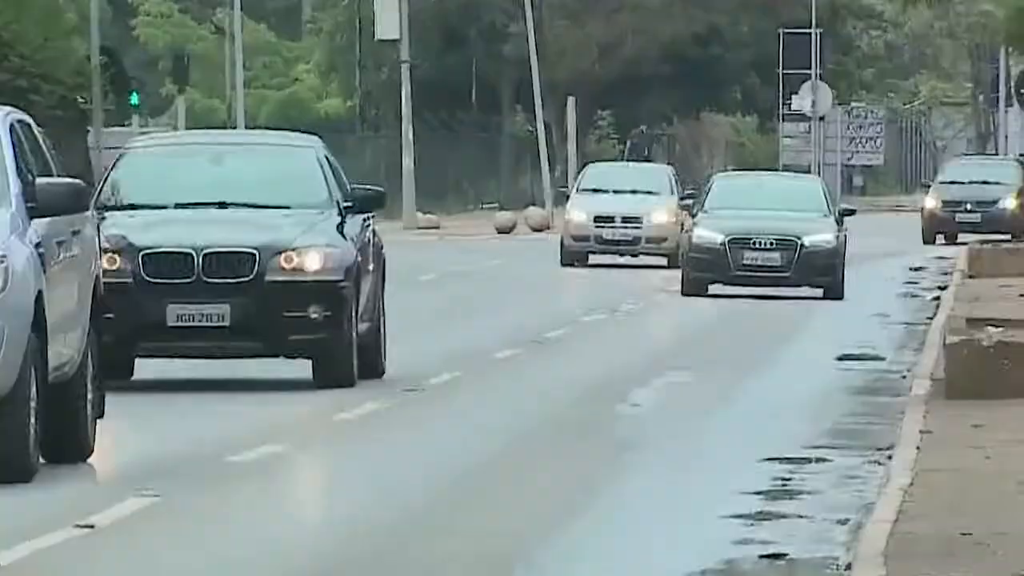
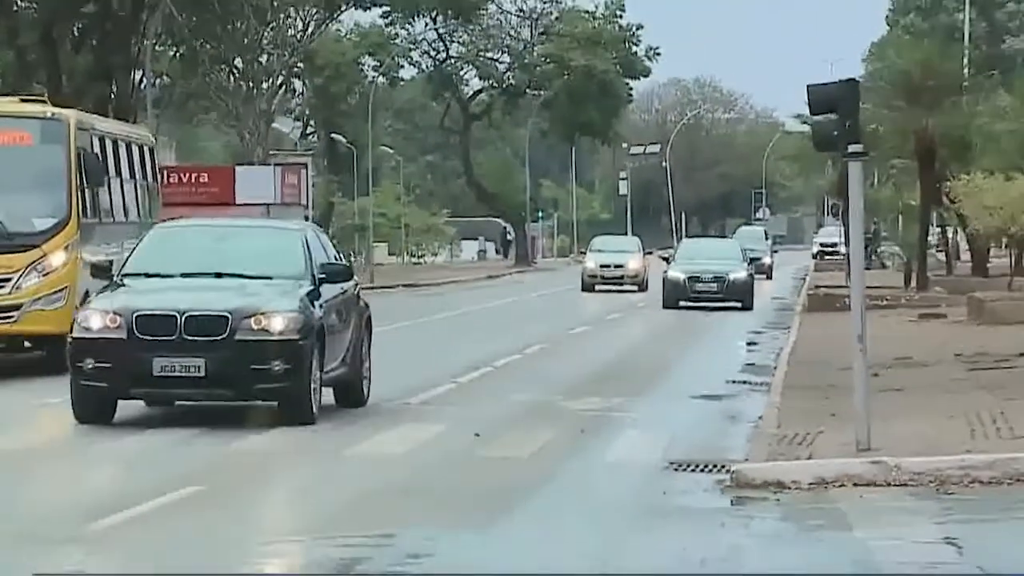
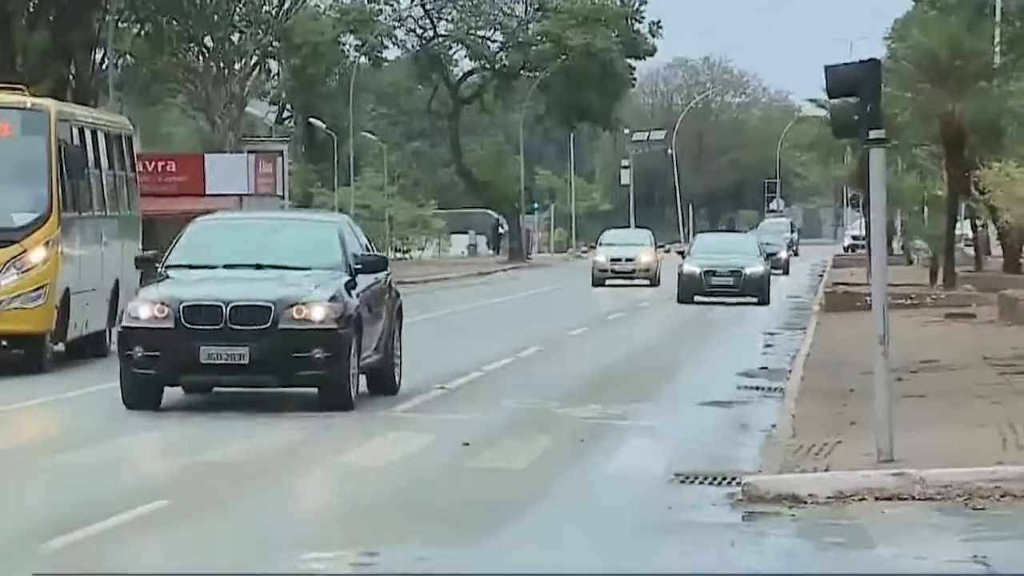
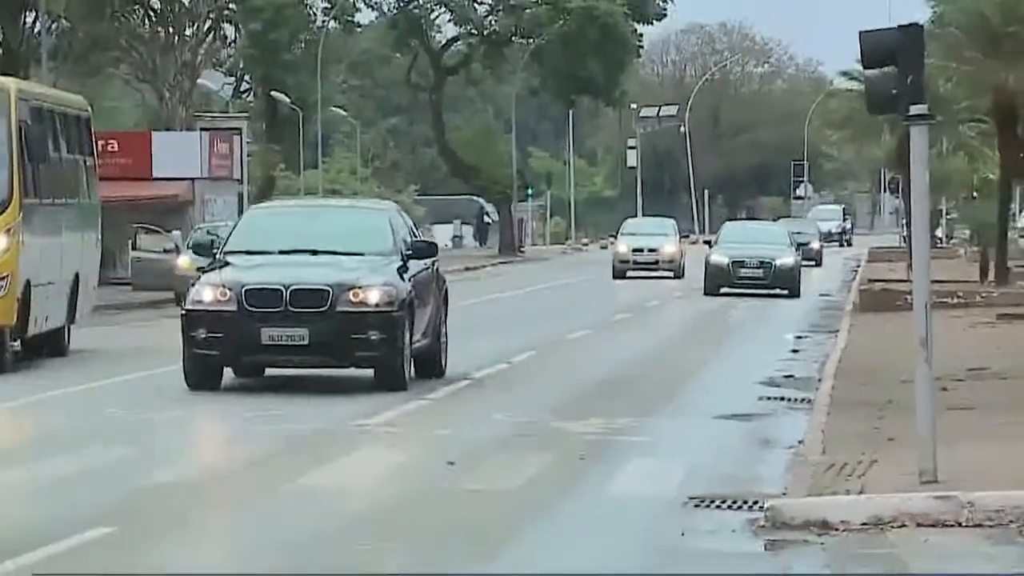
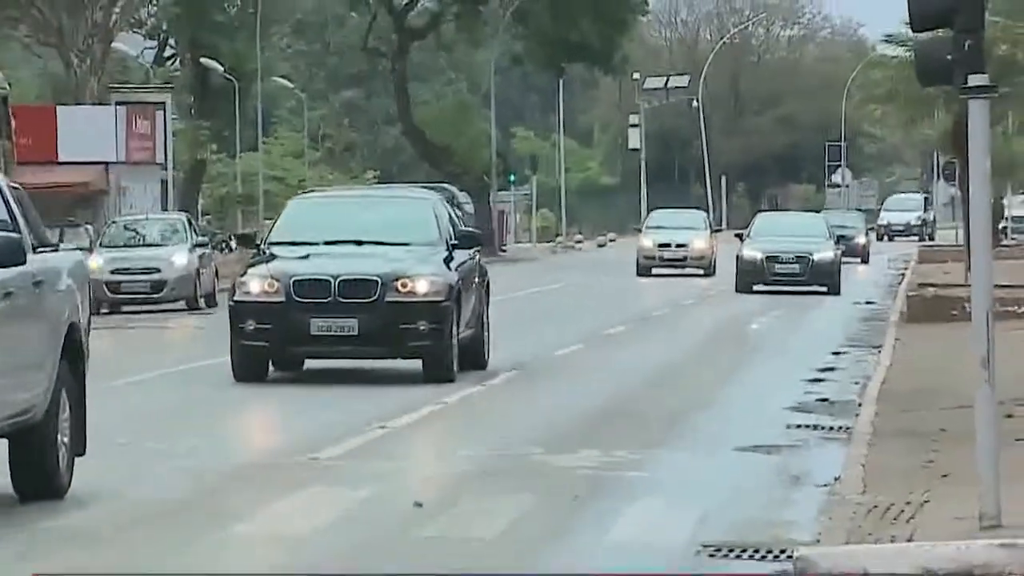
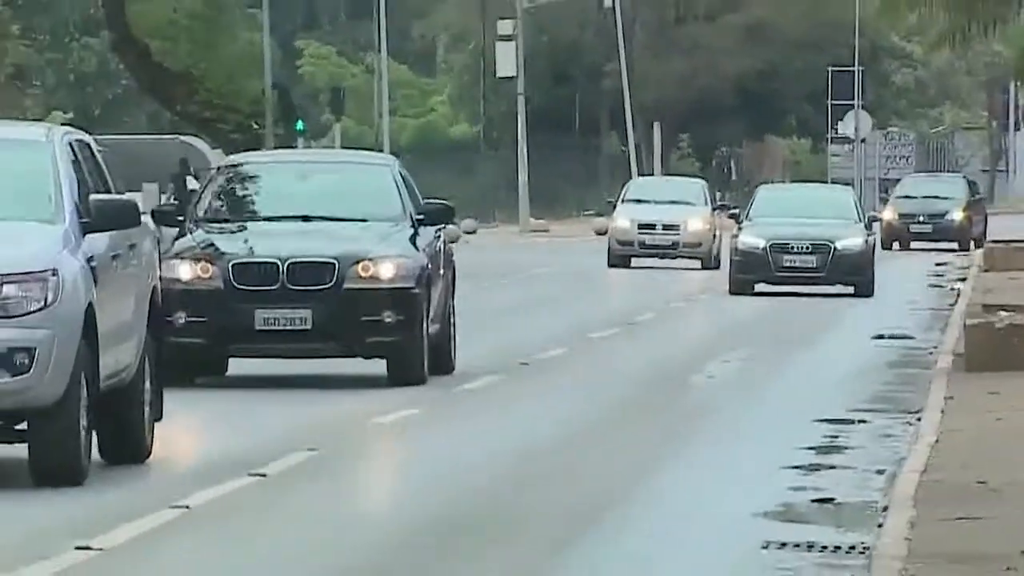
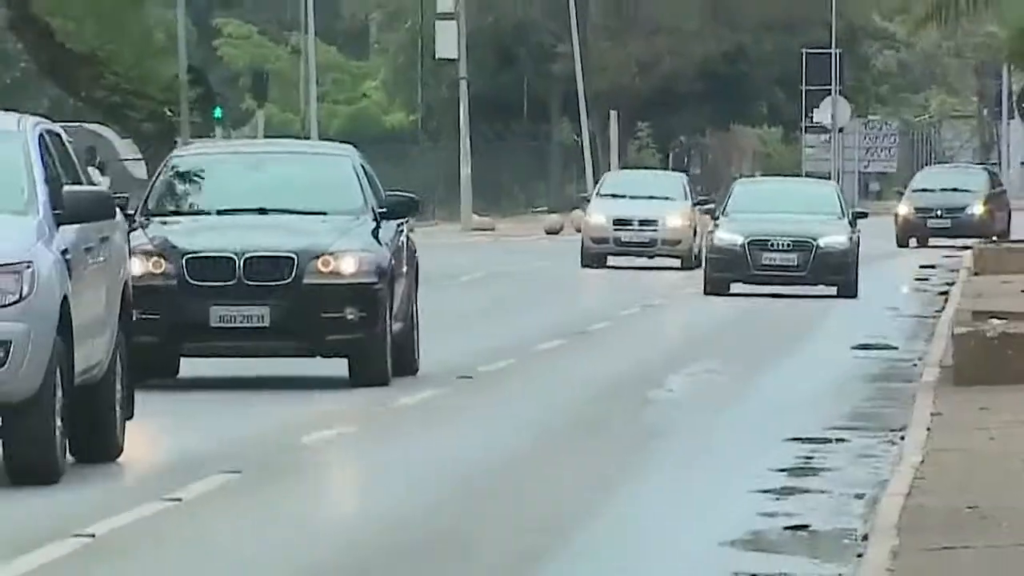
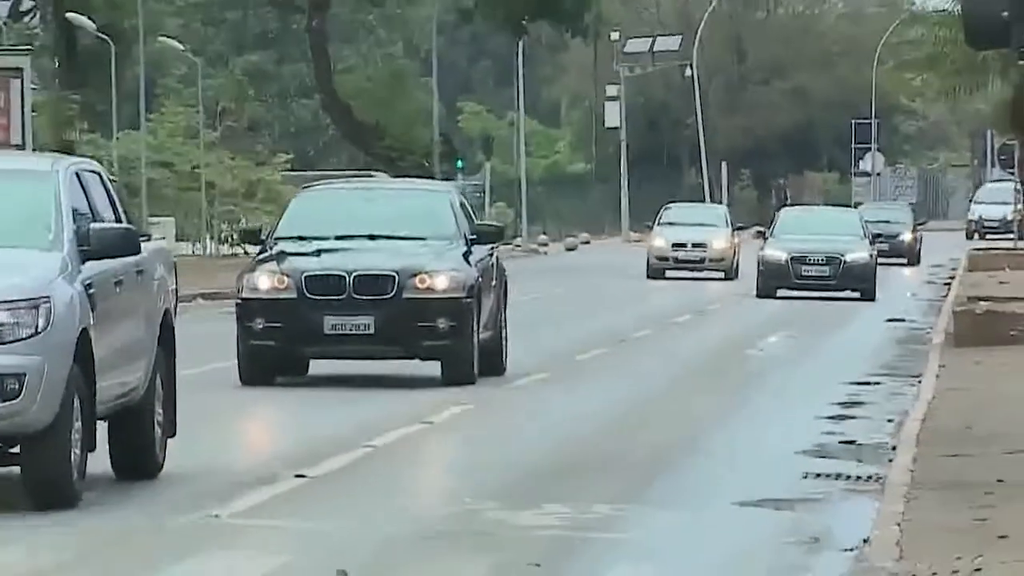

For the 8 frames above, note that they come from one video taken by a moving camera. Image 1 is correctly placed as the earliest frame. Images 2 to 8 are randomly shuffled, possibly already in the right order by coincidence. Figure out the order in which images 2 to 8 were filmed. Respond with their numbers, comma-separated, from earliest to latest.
7, 6, 8, 5, 4, 3, 2
